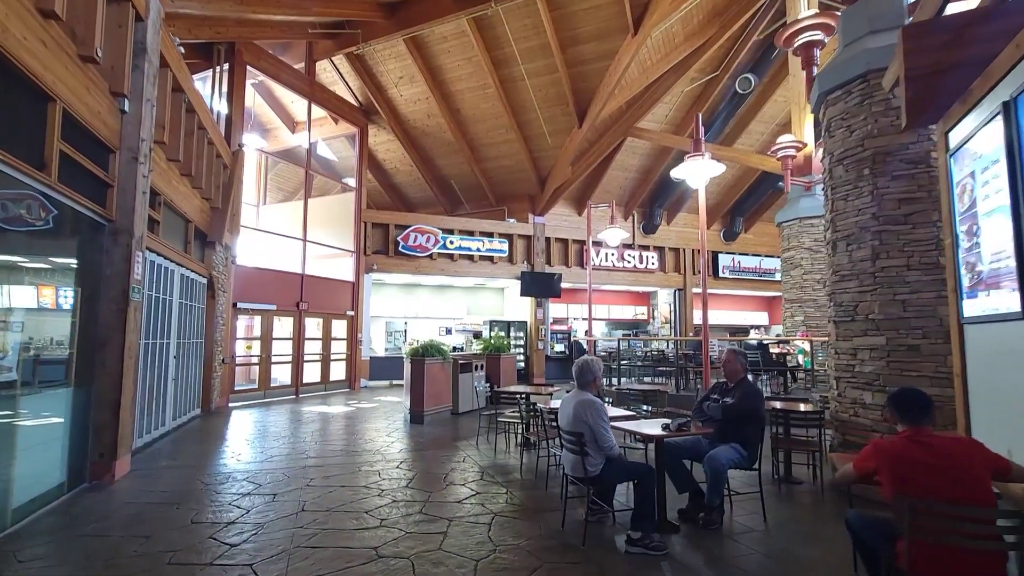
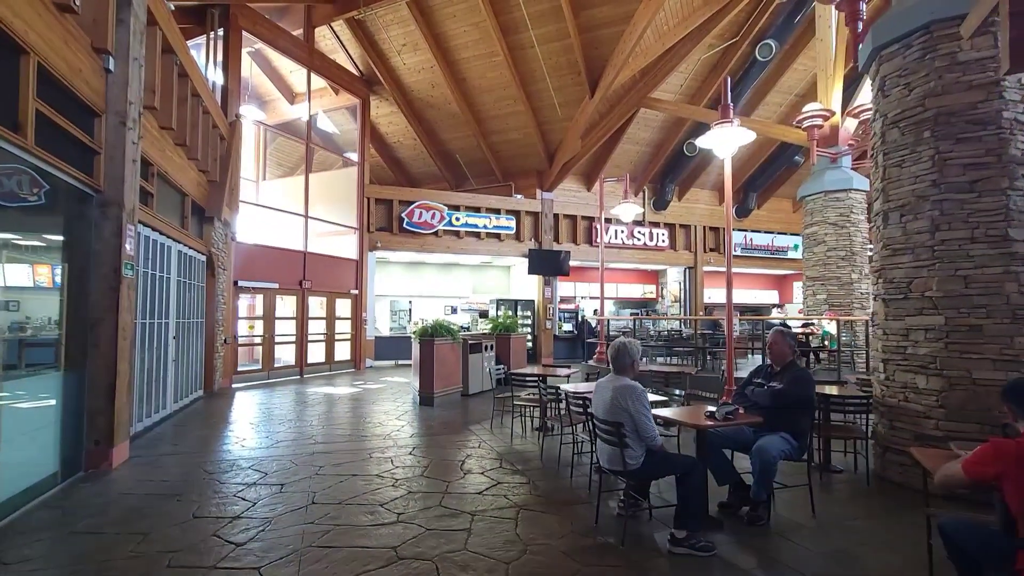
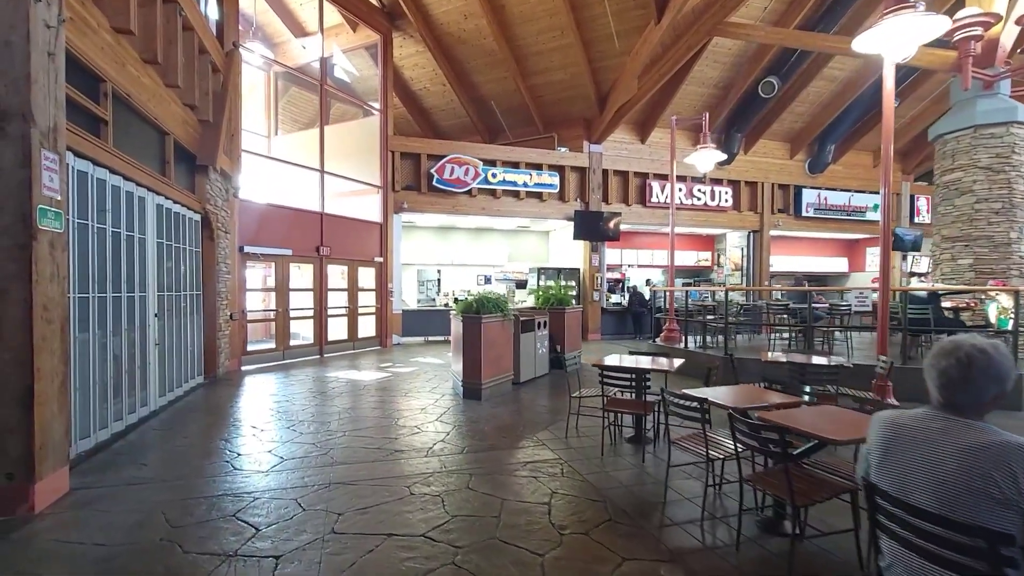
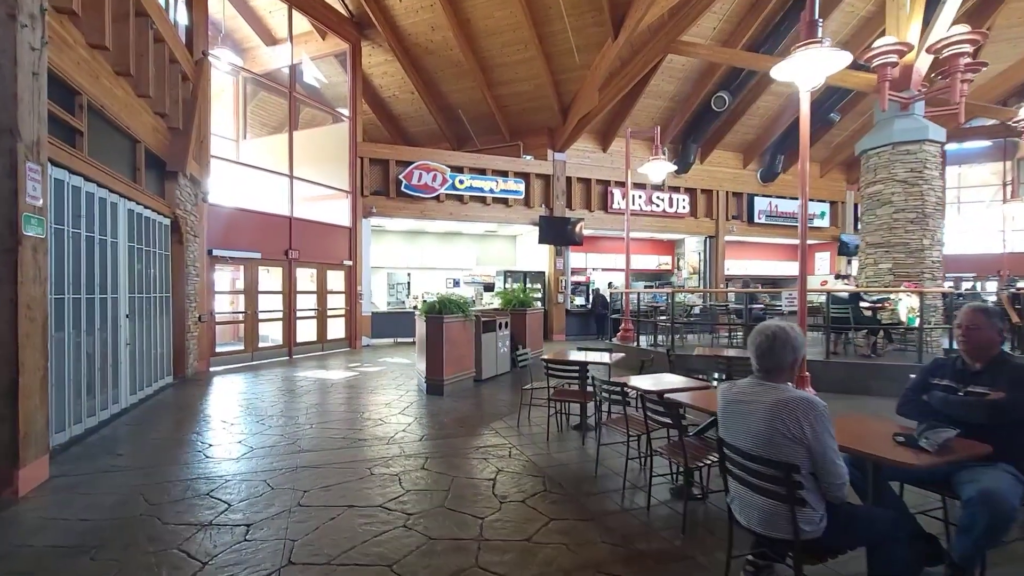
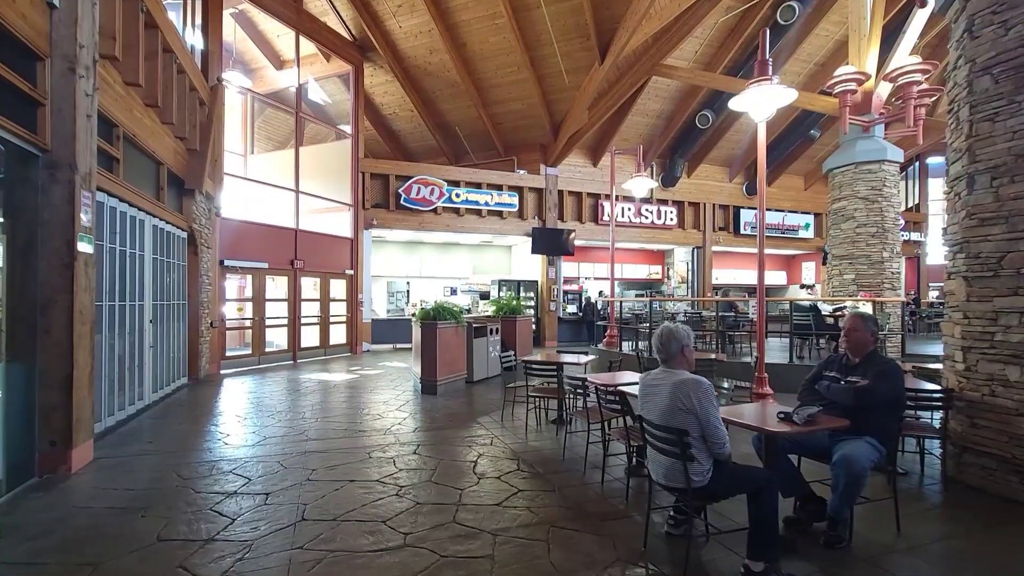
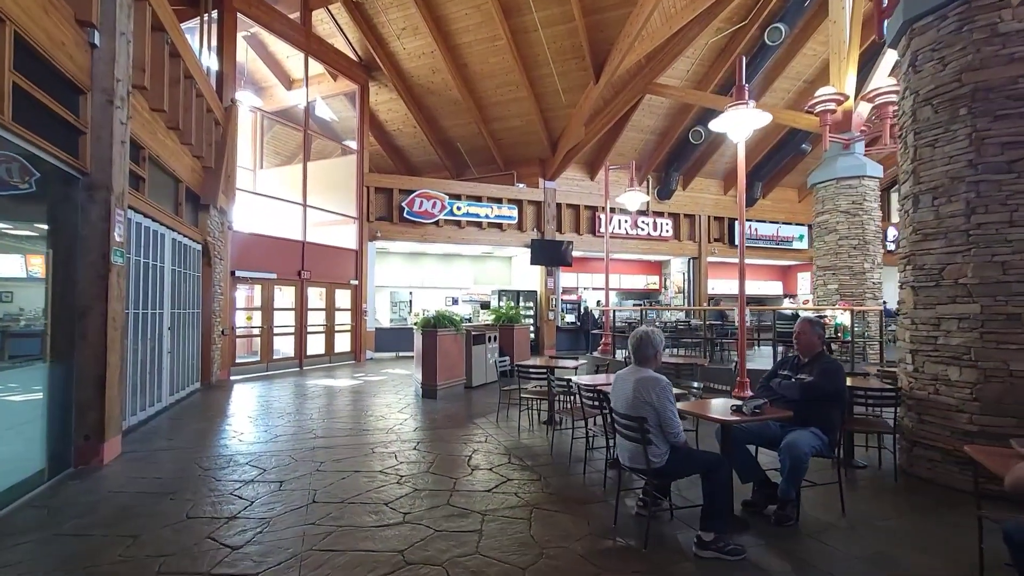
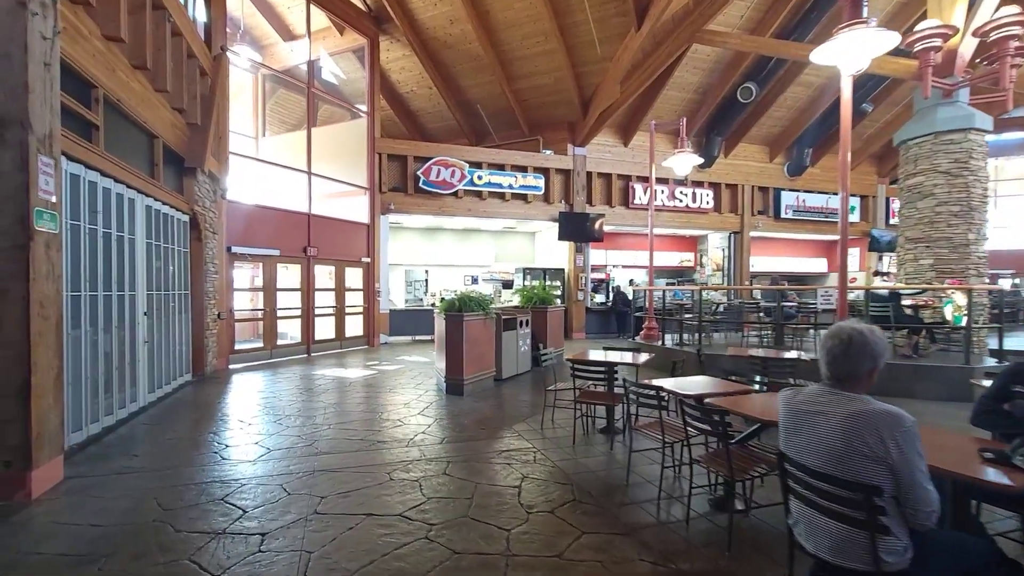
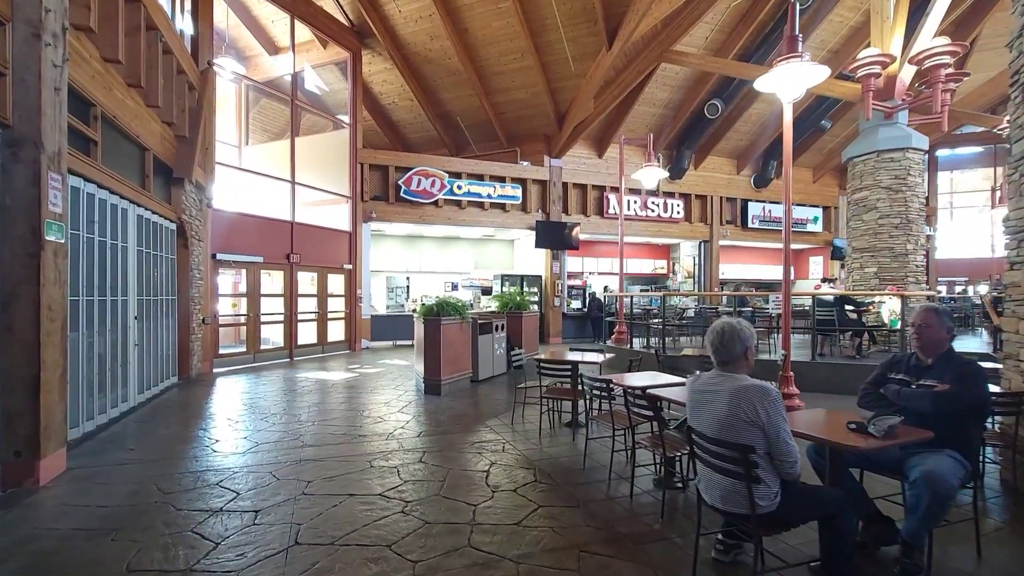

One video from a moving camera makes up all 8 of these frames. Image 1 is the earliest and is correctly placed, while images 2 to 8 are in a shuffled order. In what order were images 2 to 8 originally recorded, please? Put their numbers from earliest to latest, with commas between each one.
2, 6, 5, 8, 4, 7, 3
